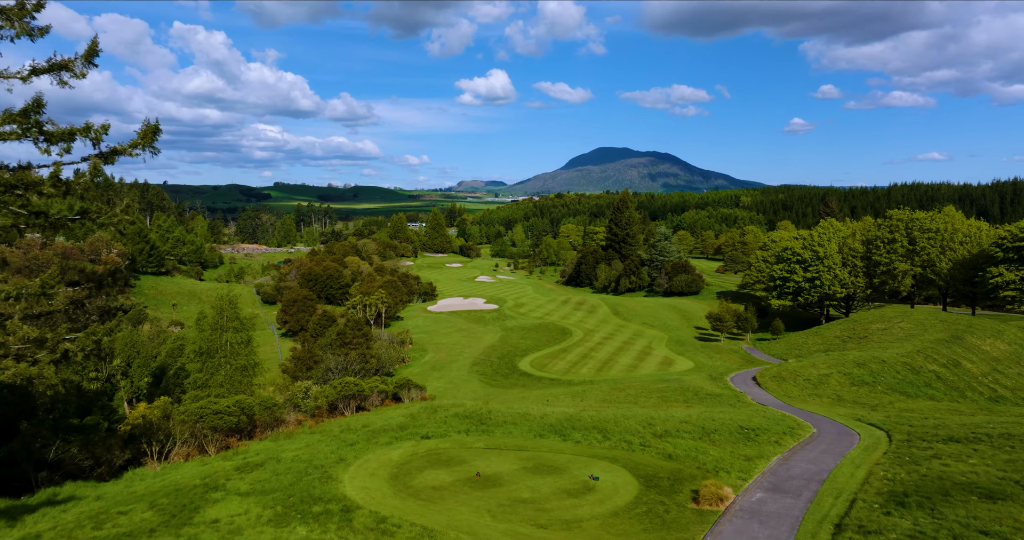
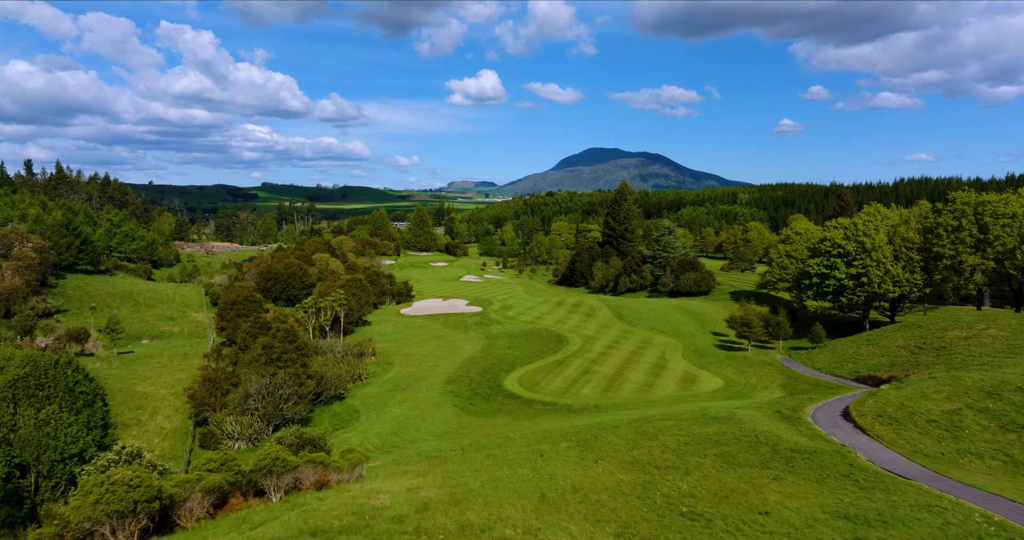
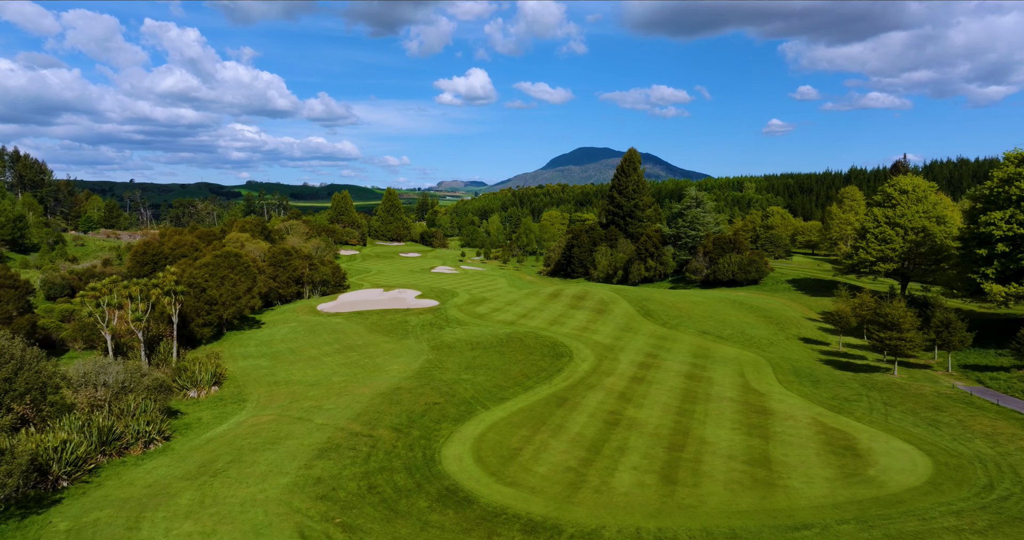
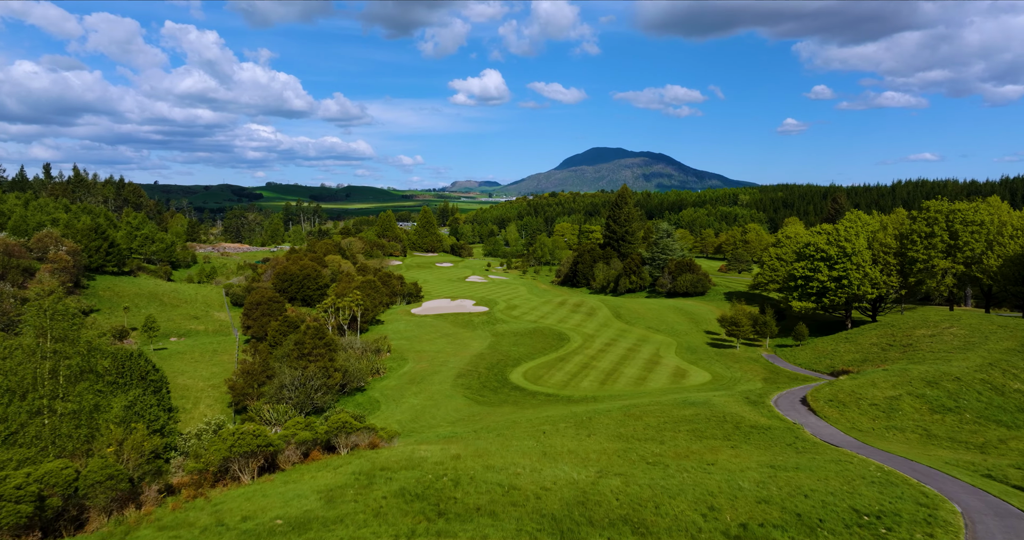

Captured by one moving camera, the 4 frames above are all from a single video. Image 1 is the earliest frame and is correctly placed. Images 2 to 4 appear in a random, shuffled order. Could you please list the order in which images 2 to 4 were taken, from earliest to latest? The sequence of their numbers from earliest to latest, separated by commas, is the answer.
4, 2, 3
